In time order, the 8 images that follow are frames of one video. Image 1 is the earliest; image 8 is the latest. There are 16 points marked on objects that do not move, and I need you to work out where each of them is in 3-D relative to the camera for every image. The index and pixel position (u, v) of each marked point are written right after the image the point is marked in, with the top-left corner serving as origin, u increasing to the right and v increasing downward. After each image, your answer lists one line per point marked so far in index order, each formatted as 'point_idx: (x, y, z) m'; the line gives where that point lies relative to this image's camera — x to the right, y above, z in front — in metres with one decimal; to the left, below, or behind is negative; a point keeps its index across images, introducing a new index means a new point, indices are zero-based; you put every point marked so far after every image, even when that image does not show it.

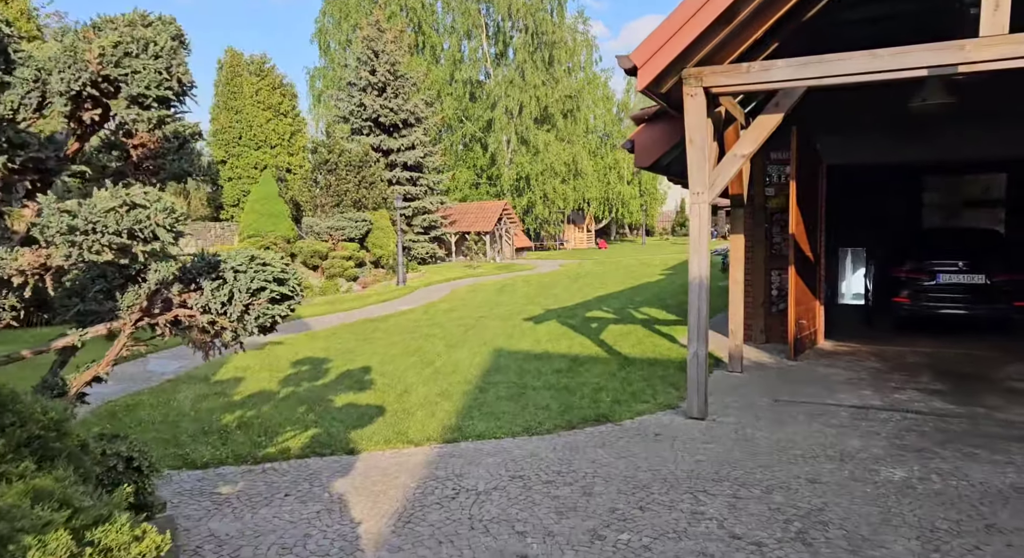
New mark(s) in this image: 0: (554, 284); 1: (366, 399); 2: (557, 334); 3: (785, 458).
0: (+1.2, -0.1, +17.8) m
1: (-1.4, -1.2, +5.7) m
2: (+0.7, -0.8, +9.7) m
3: (+2.1, -1.4, +4.6) m
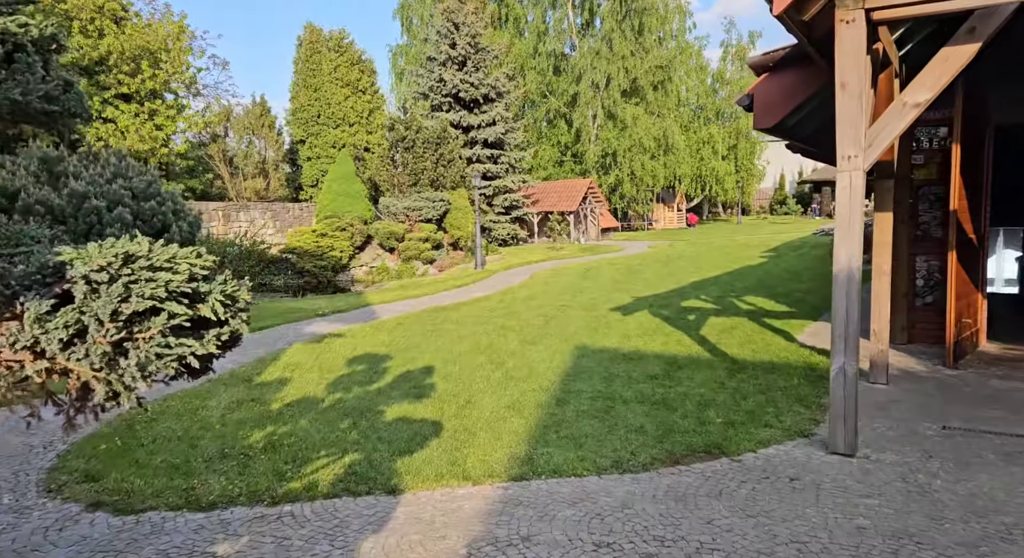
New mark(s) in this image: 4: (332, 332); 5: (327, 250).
0: (+3.6, +0.3, +16.4) m
1: (-0.7, -1.1, +4.8) m
2: (+1.9, -0.6, +8.4) m
3: (+2.6, -1.3, +3.2) m
4: (-2.5, -0.8, +8.3) m
5: (-5.3, +0.9, +16.9) m
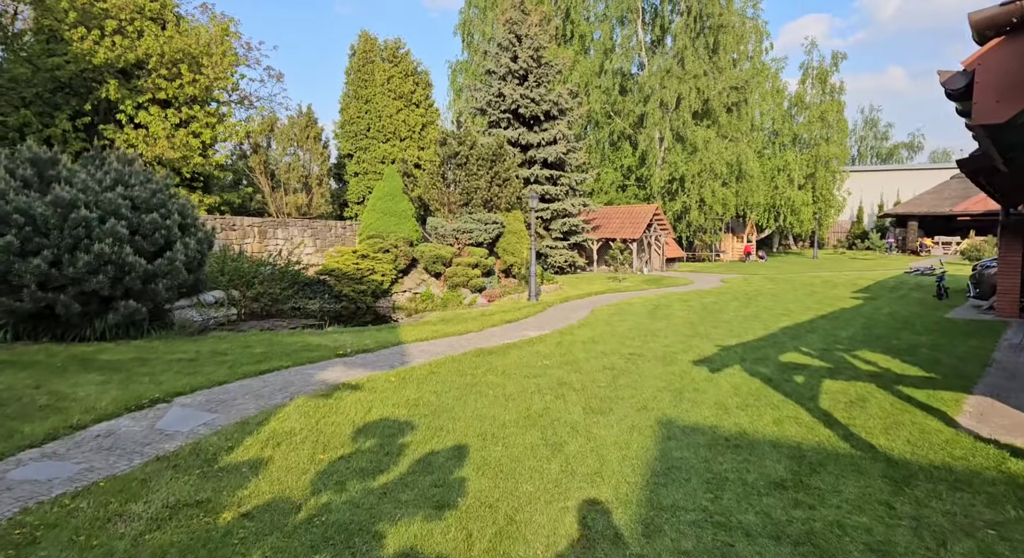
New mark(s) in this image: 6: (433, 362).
0: (+5.0, -0.6, +14.3) m
1: (-0.4, -1.4, +3.1) m
2: (+2.6, -1.2, +6.5) m
3: (+2.8, -1.7, +1.3) m
4: (-1.9, -1.2, +6.8) m
5: (-3.8, +0.2, +15.6) m
6: (-1.0, -1.2, +7.6) m
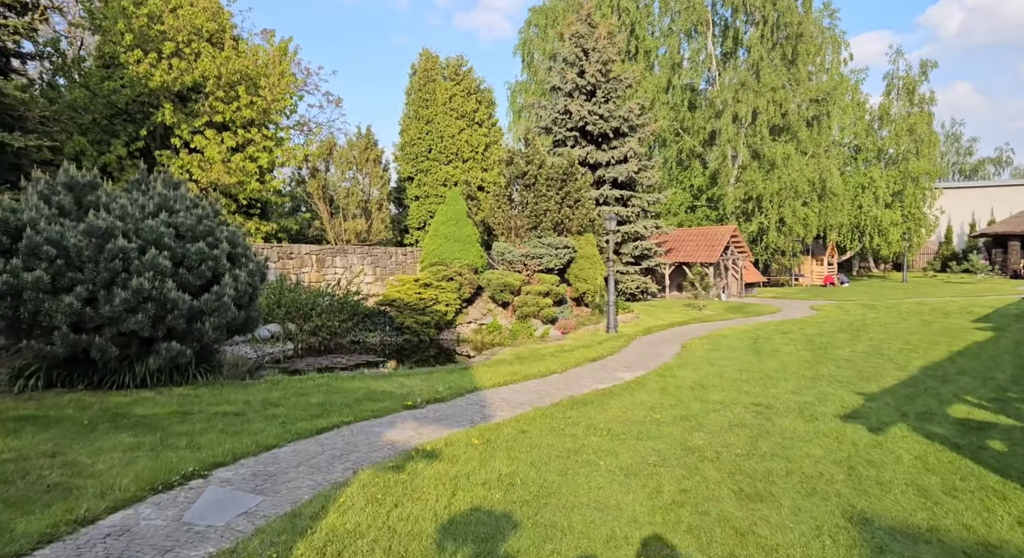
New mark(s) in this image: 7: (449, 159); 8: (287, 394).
0: (+6.6, -1.3, +12.5) m
1: (+0.3, -1.6, +1.8) m
2: (+3.6, -1.5, +5.0) m
3: (+3.3, -1.8, -0.3) m
4: (-0.9, -1.6, +5.6) m
5: (-2.0, -0.5, +14.6) m
6: (+0.1, -1.6, +6.3) m
7: (-2.0, +3.8, +18.7) m
8: (-2.9, -1.4, +7.7) m
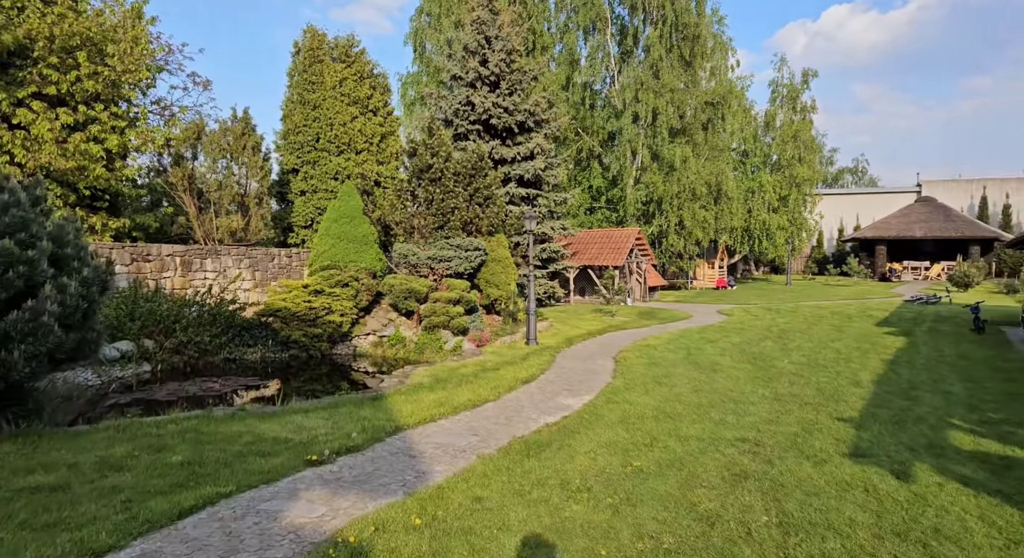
0: (+4.9, -1.4, +12.1) m
1: (+0.7, -1.7, +0.4) m
2: (+3.3, -1.7, +4.1) m
3: (+4.1, -1.9, -1.2) m
4: (-1.1, -1.7, +3.9) m
5: (-4.0, -0.7, +12.5) m
6: (-0.3, -1.7, +4.7) m
7: (-4.7, +3.6, +16.6) m
8: (-3.6, -1.6, +5.6) m
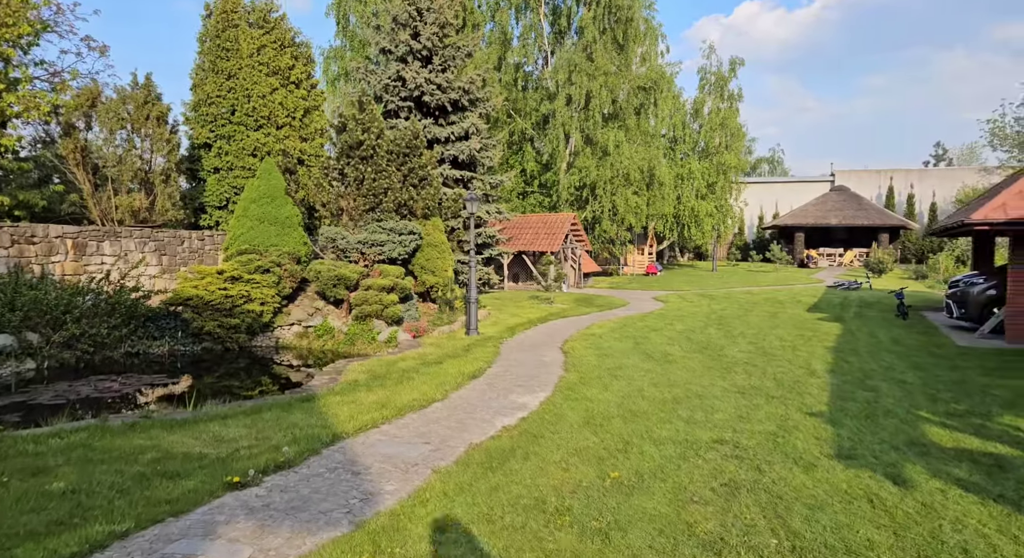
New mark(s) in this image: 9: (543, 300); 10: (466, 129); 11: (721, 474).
0: (+3.8, -1.1, +11.9) m
1: (+1.1, -1.7, -0.2) m
2: (+3.2, -1.6, +3.8) m
3: (+4.6, -2.0, -1.3) m
4: (-1.2, -1.7, +3.0) m
5: (-5.1, -0.4, +11.2) m
6: (-0.5, -1.6, +4.0) m
7: (-6.4, +4.0, +15.1) m
8: (-3.9, -1.5, +4.4) m
9: (+1.0, -0.6, +18.0) m
10: (-1.0, +4.1, +16.4) m
11: (+1.7, -1.5, +4.6) m
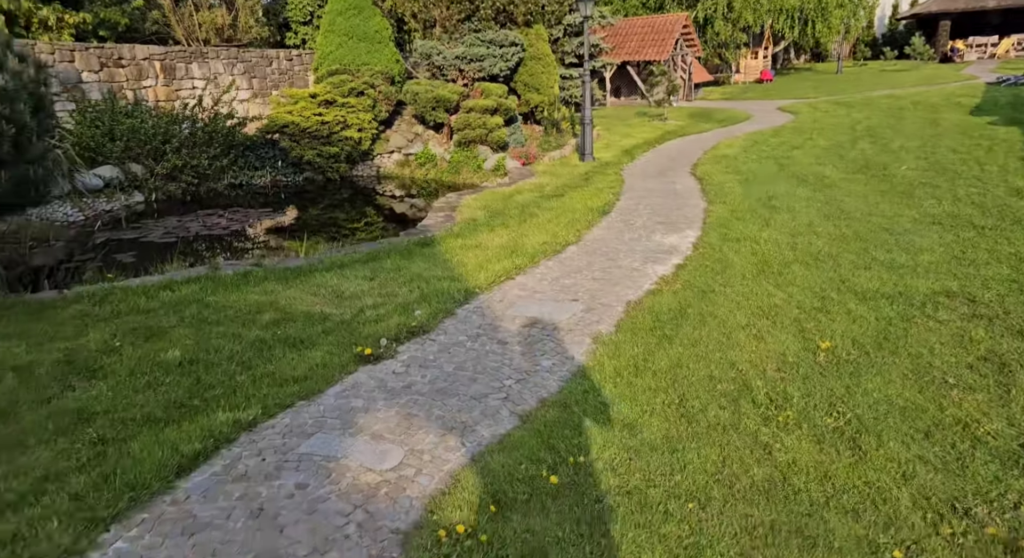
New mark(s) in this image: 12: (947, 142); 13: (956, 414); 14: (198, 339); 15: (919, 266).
0: (+5.9, +2.0, +9.8) m
1: (+1.5, -2.1, -1.1) m
2: (+4.2, -0.8, +2.4) m
3: (+4.8, -2.7, -2.5) m
4: (-0.3, -1.0, +2.3) m
5: (-3.0, +2.6, +10.3) m
6: (+0.6, -0.7, +3.1) m
7: (-3.8, +7.9, +12.8) m
8: (-2.7, -0.4, +4.0) m
9: (+4.0, +4.4, +15.9) m
10: (+1.7, +8.4, +13.3) m
11: (+2.9, -0.5, +3.3) m
12: (+8.0, +2.3, +10.5) m
13: (+2.2, -0.7, +2.8) m
14: (-2.2, -0.4, +4.1) m
15: (+3.4, 0.0, +4.6) m
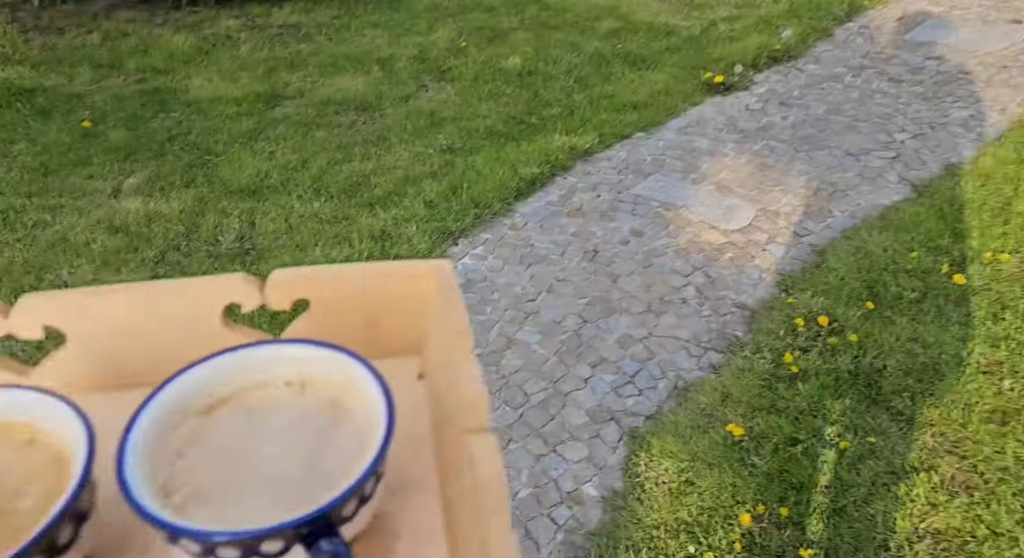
0: (+10.0, +4.0, +3.9) m
1: (+0.9, -2.8, -1.1) m
2: (+4.9, -1.0, -0.1) m
3: (+3.1, -4.7, -3.4) m
4: (+0.9, -0.2, +1.9) m
5: (+2.4, +6.7, +7.7) m
6: (+2.0, +0.2, +2.0) m
7: (+3.0, +12.6, +7.7) m
8: (-0.4, +1.5, +3.9) m
9: (+11.3, +8.8, +8.4) m
10: (+8.1, +12.0, +5.6) m
11: (+4.2, 0.0, +1.1) m
12: (+12.1, +4.1, +3.4) m
13: (+3.3, -0.3, +1.0) m
14: (+0.1, +1.5, +3.8) m
15: (+5.2, +0.8, +1.7) m
